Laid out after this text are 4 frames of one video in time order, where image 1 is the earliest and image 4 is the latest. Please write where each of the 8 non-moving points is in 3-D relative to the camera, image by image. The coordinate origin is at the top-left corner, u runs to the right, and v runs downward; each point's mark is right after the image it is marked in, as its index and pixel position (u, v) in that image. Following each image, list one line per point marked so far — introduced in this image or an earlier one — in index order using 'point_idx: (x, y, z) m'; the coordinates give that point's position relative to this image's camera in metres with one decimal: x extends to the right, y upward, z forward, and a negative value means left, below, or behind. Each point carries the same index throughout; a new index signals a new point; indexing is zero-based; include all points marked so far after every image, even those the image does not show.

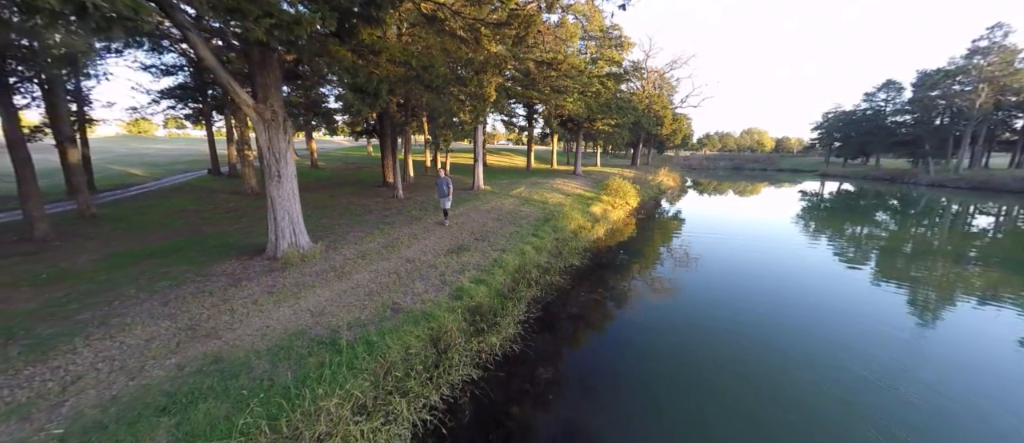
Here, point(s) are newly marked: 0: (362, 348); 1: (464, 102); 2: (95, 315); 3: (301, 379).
0: (-2.1, -1.8, +5.1) m
1: (-1.8, +4.5, +13.0) m
2: (-6.5, -1.4, +5.4) m
3: (-2.6, -1.9, +4.5) m
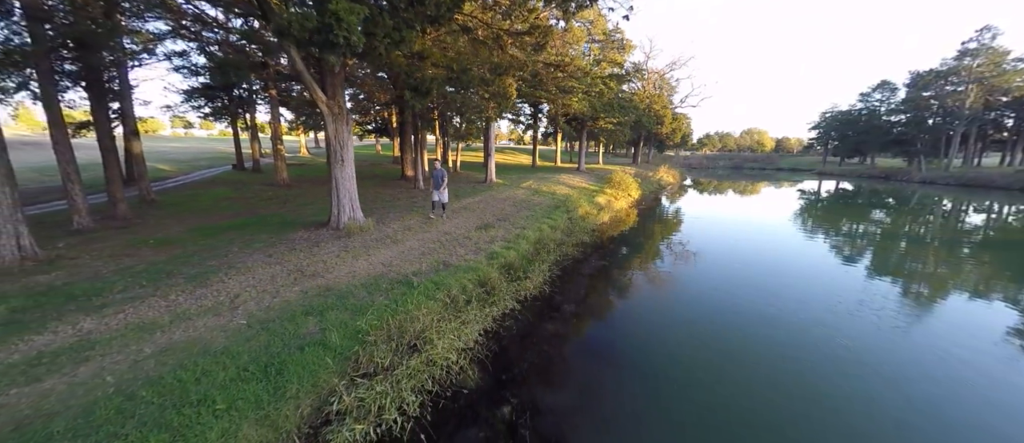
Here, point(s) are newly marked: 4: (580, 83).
0: (-1.5, -1.2, +6.6) m
1: (-1.2, +5.2, +14.5) m
2: (-5.9, -0.8, +6.9) m
3: (-1.9, -1.3, +6.0) m
4: (+3.4, +7.6, +18.8) m
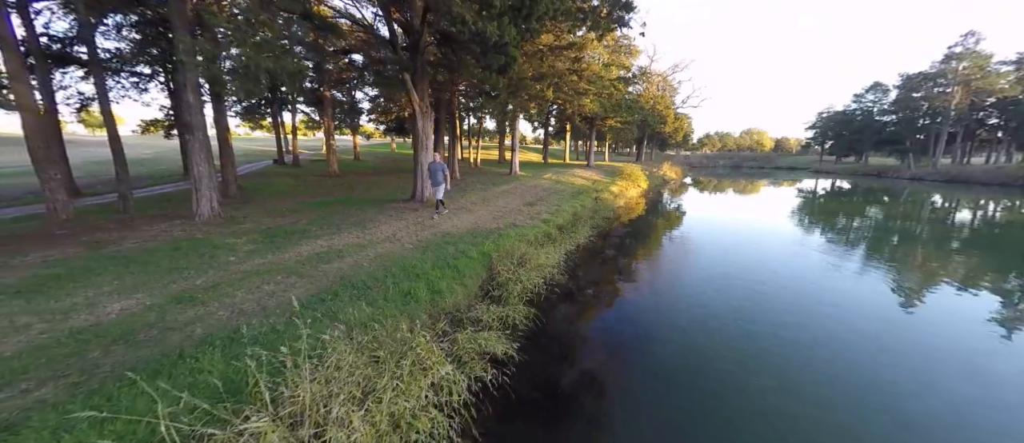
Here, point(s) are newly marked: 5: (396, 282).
0: (+0.1, -0.3, +9.2) m
1: (+0.4, +6.0, +17.1) m
2: (-4.3, +0.1, +9.5) m
3: (-0.4, -0.4, +8.6) m
4: (+5.0, +8.5, +21.4) m
5: (-1.9, -1.0, +5.7) m
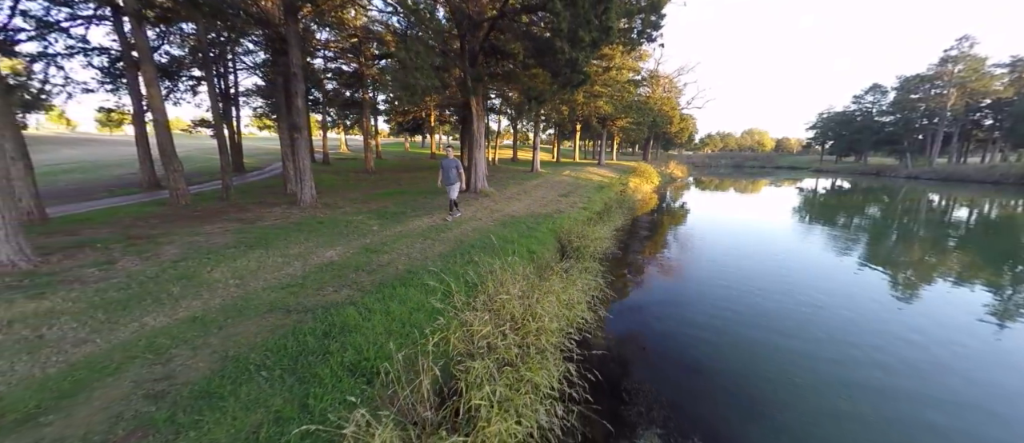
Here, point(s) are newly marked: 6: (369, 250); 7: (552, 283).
0: (+1.8, +0.2, +11.1) m
1: (+2.2, +6.5, +19.0) m
2: (-2.6, +0.6, +11.4) m
3: (+1.4, +0.1, +10.5) m
4: (+6.8, +9.0, +23.3) m
5: (-0.2, -0.5, +7.6) m
6: (-2.7, -0.5, +6.5) m
7: (+0.7, -1.0, +5.6) m
